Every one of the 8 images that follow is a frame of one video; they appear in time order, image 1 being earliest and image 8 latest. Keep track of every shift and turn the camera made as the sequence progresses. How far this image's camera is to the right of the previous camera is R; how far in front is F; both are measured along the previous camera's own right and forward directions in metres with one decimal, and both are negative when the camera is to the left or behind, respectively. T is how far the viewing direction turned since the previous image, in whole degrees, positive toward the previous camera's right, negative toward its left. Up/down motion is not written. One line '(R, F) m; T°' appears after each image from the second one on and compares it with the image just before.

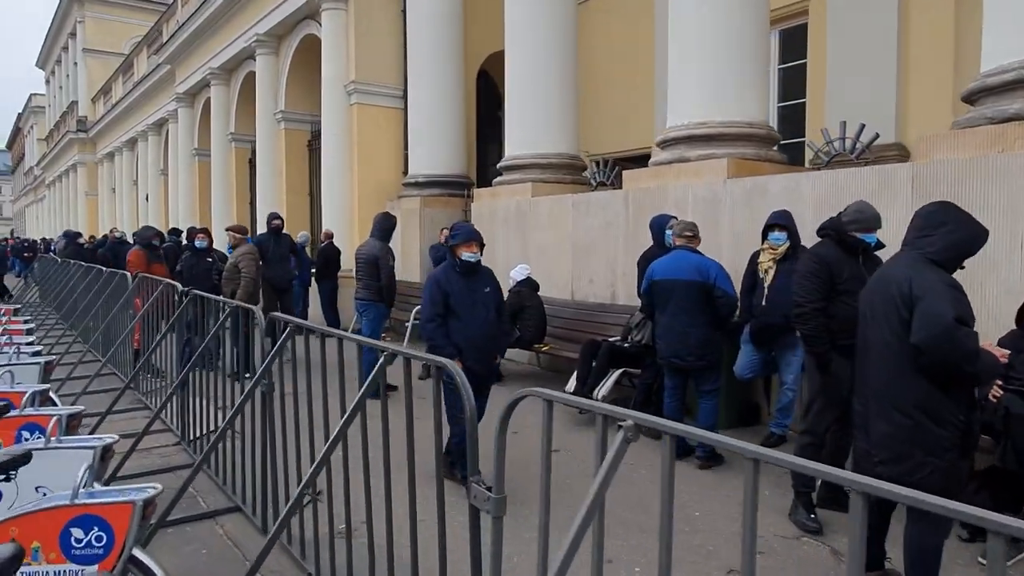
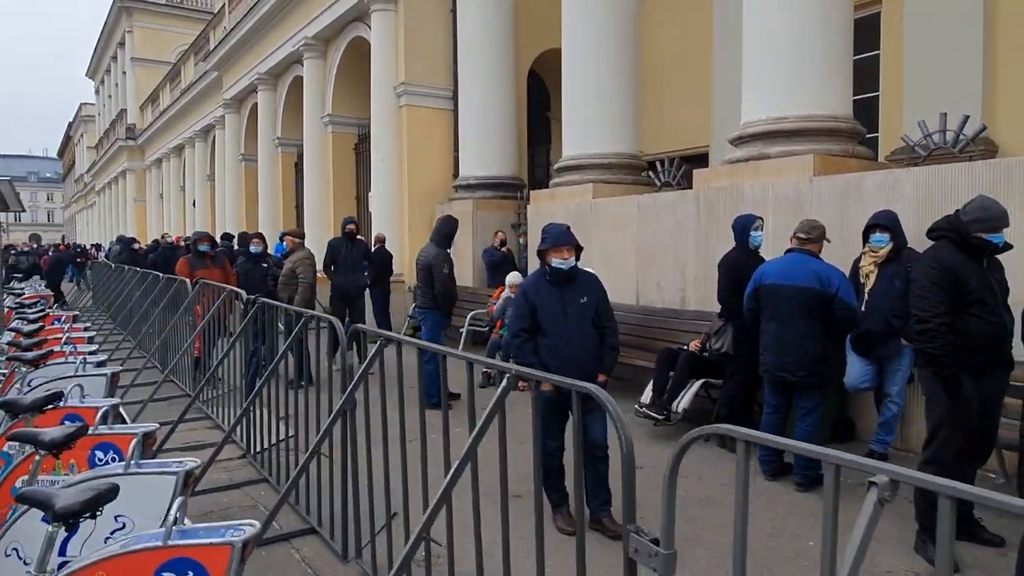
(-0.3, +0.3) m; -3°
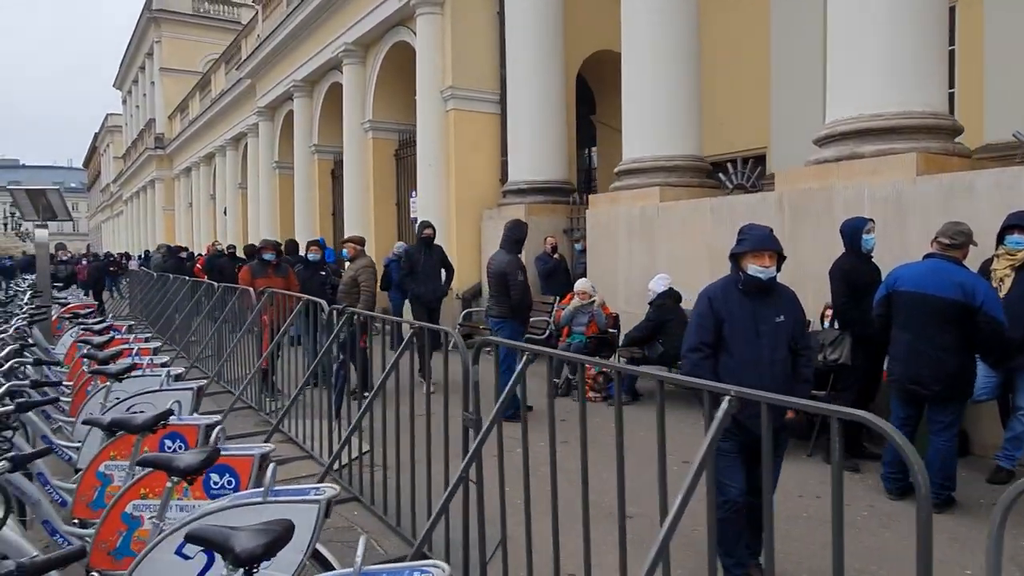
(-0.5, +0.2) m; -1°
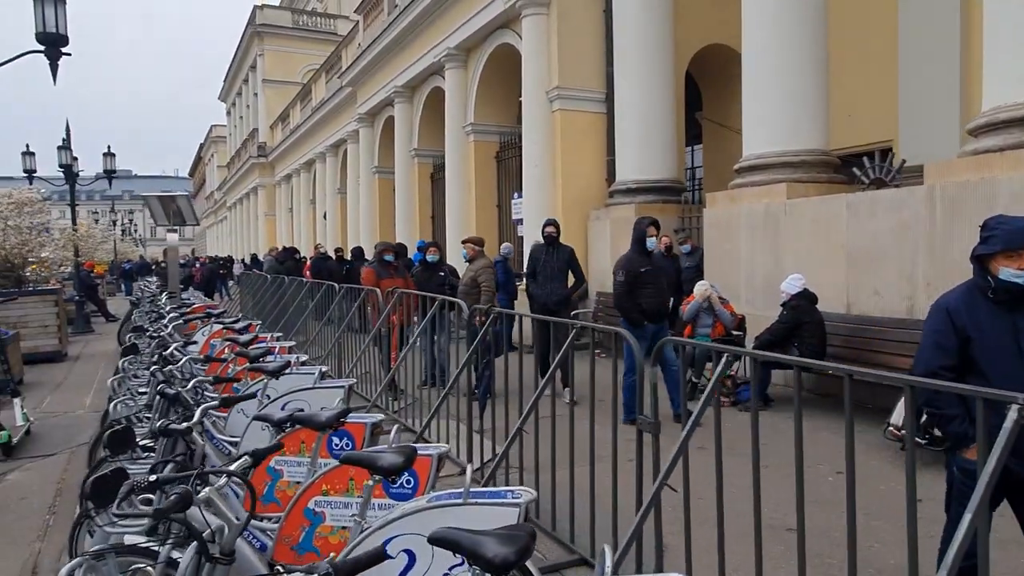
(-0.4, +0.1) m; -7°
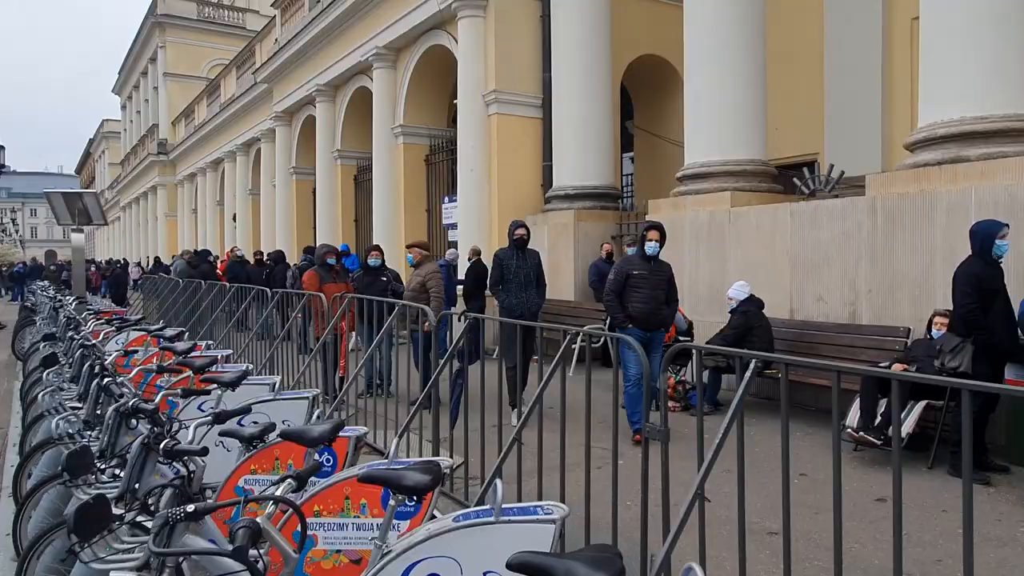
(-0.4, +0.2) m; +7°
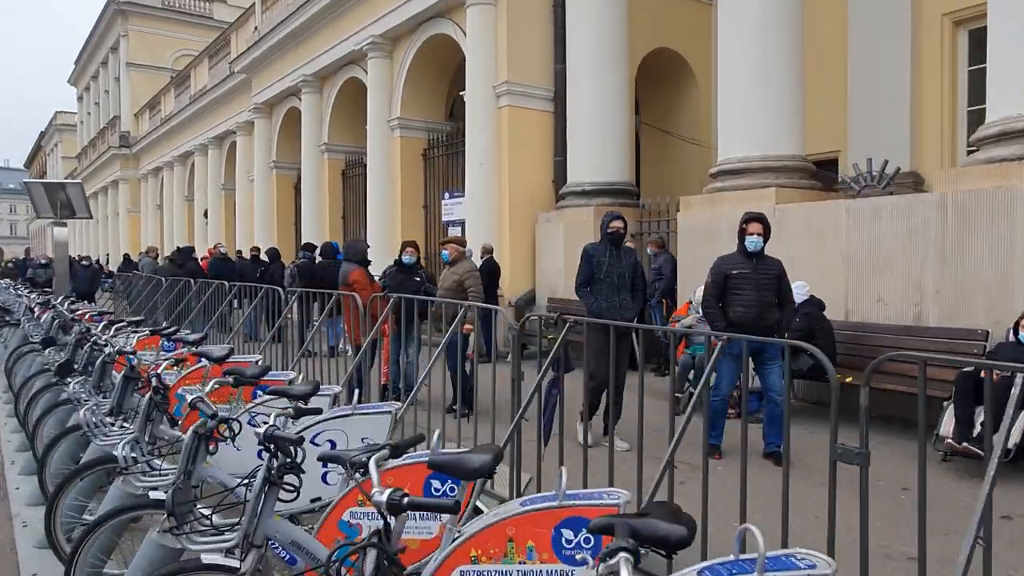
(-0.8, +0.5) m; +3°
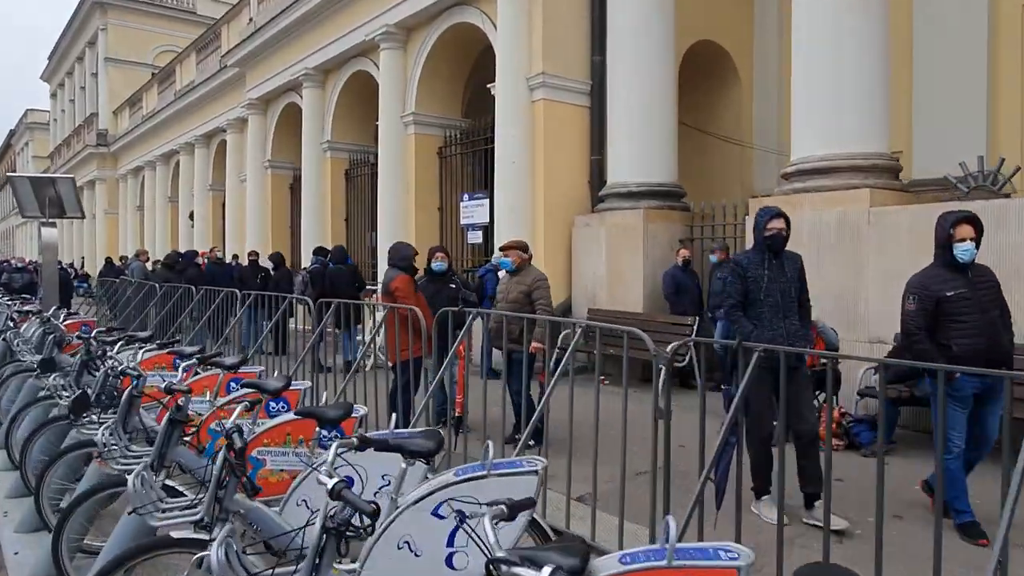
(-0.8, +0.9) m; +2°
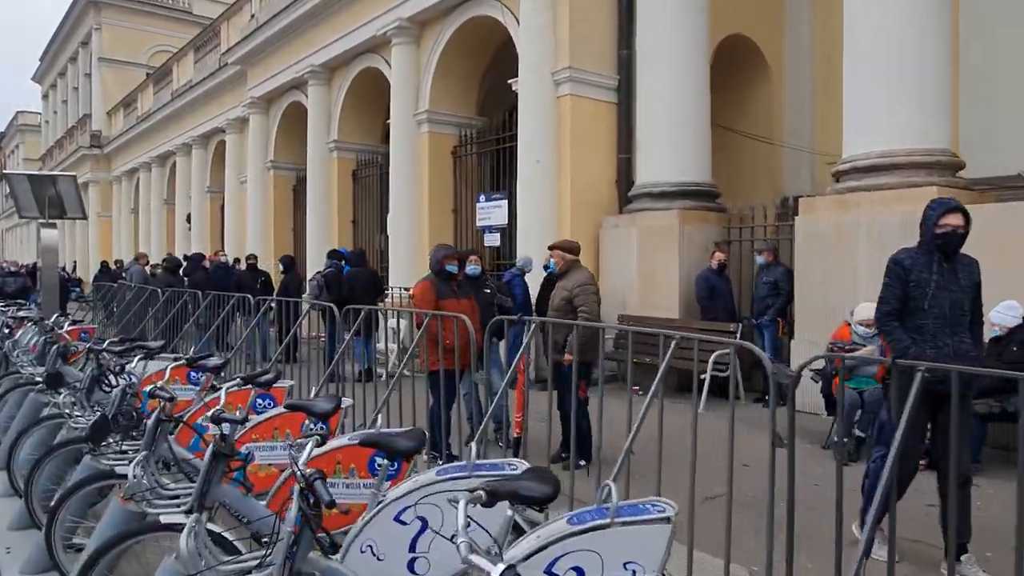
(-0.4, +0.5) m; +1°
